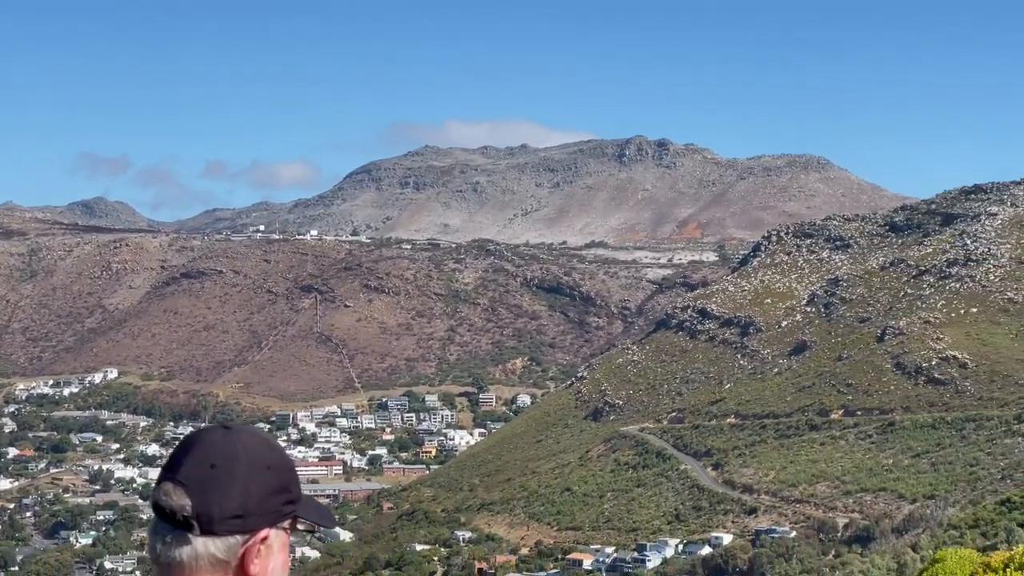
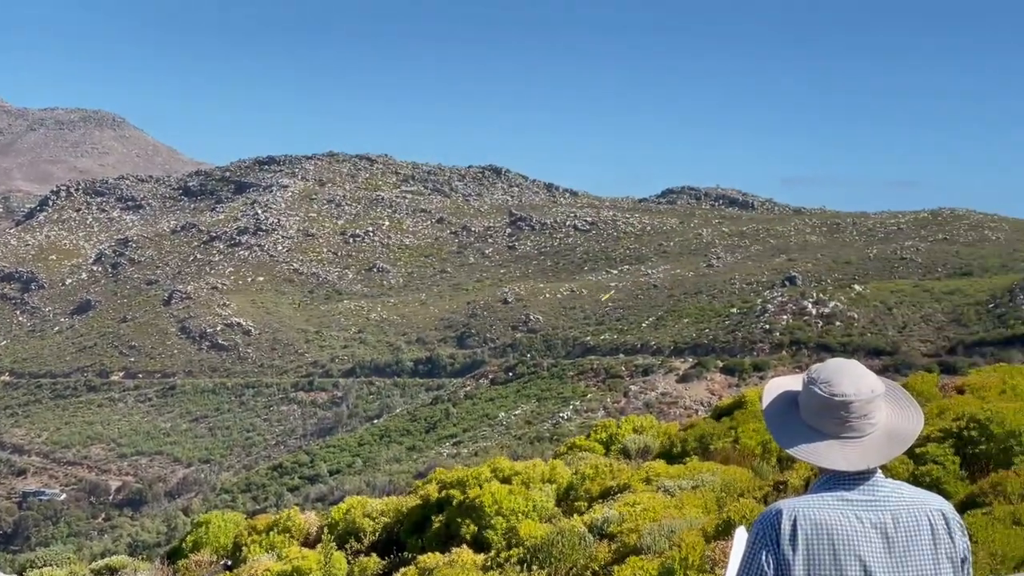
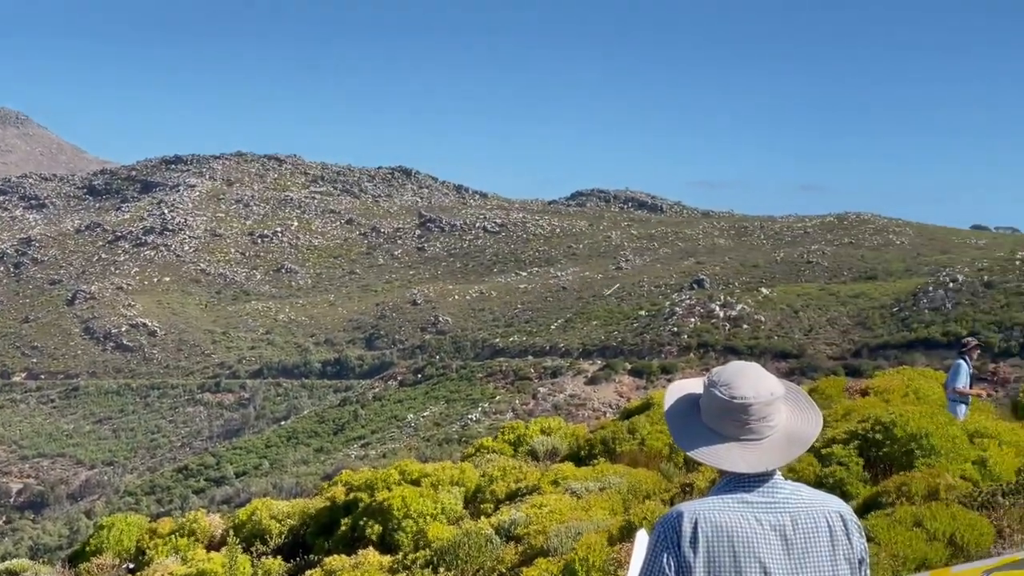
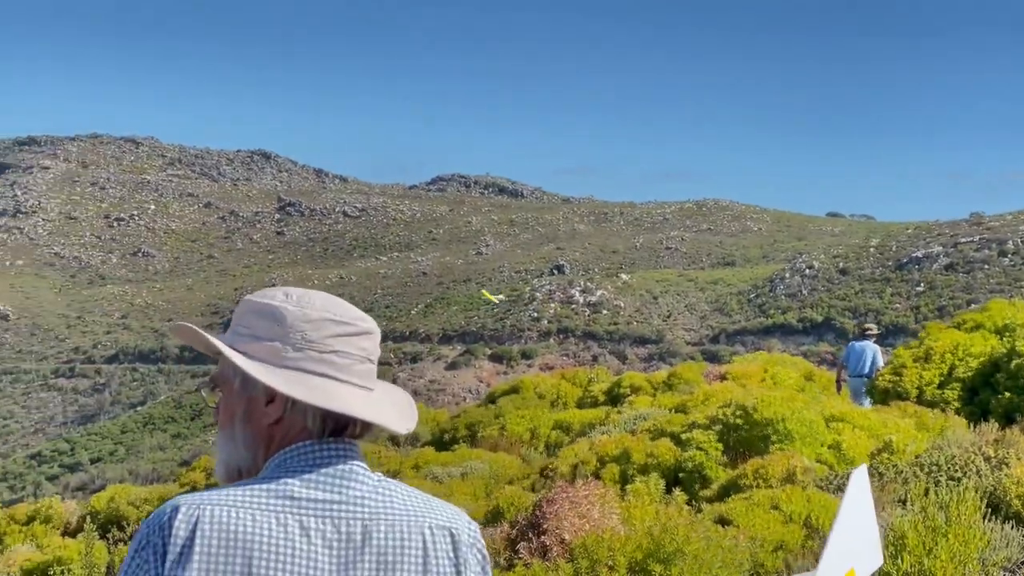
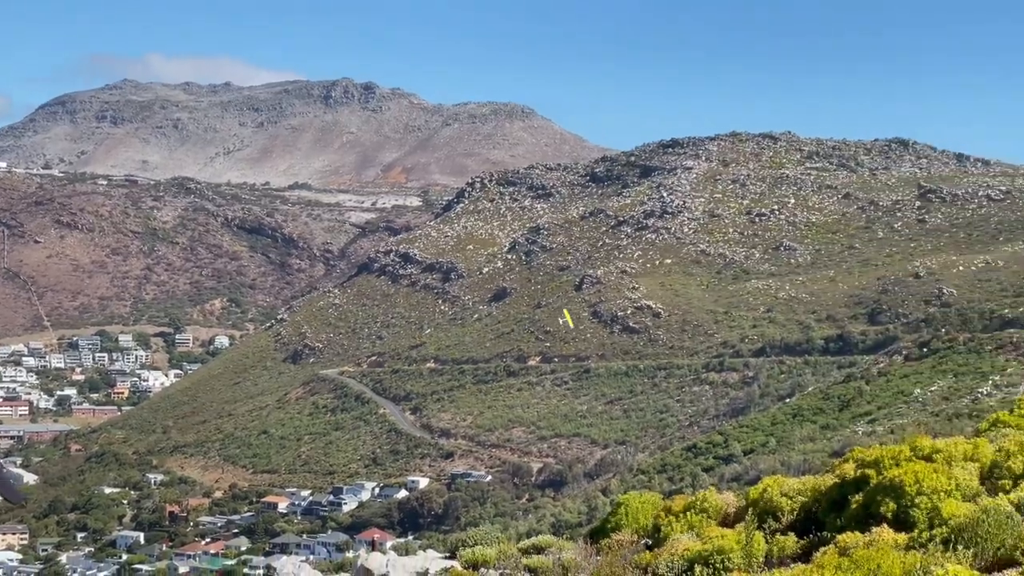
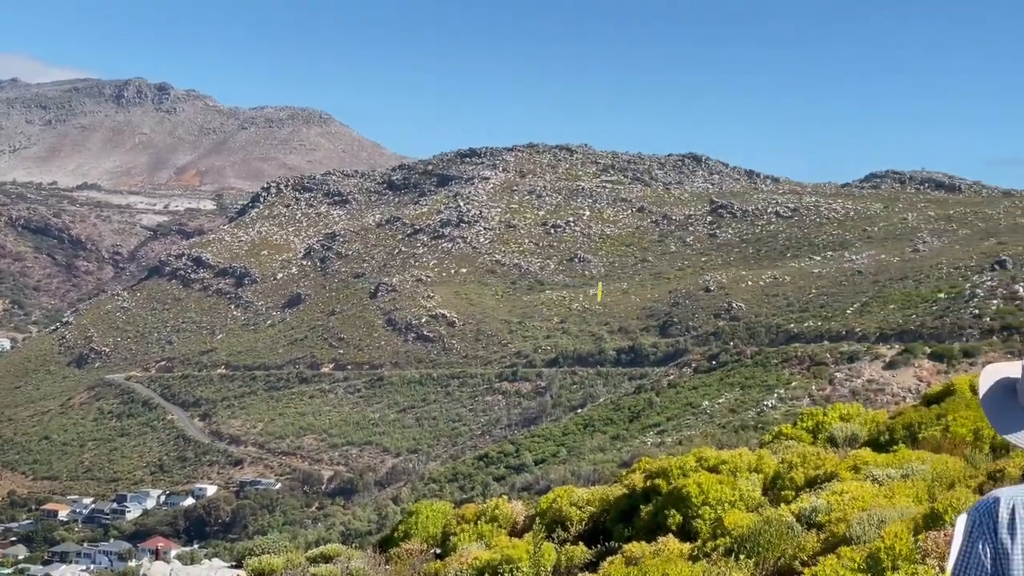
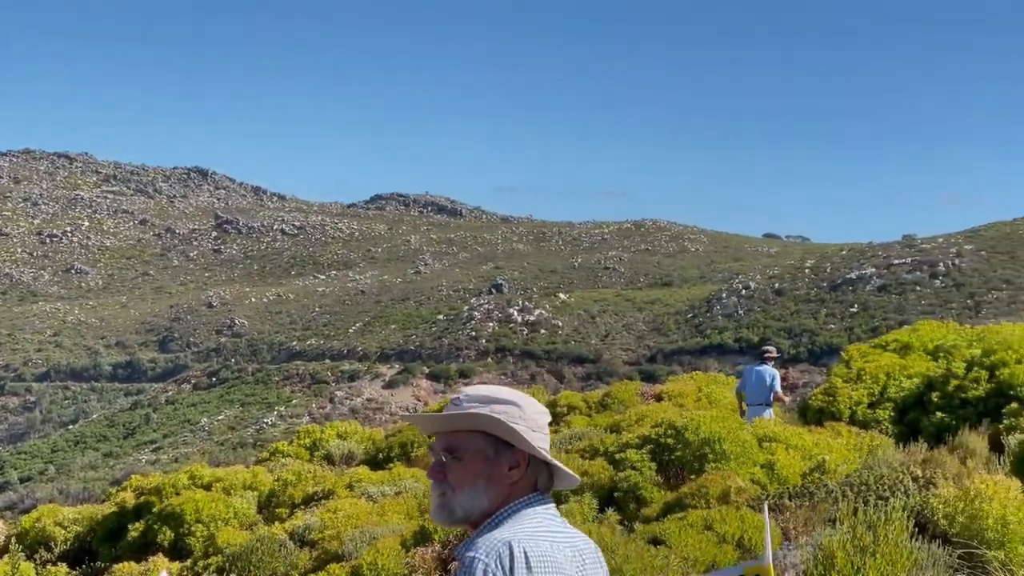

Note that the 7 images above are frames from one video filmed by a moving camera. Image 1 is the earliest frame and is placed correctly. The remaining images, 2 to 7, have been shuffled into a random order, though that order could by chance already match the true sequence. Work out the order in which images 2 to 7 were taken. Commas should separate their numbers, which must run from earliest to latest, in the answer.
5, 6, 2, 3, 7, 4
